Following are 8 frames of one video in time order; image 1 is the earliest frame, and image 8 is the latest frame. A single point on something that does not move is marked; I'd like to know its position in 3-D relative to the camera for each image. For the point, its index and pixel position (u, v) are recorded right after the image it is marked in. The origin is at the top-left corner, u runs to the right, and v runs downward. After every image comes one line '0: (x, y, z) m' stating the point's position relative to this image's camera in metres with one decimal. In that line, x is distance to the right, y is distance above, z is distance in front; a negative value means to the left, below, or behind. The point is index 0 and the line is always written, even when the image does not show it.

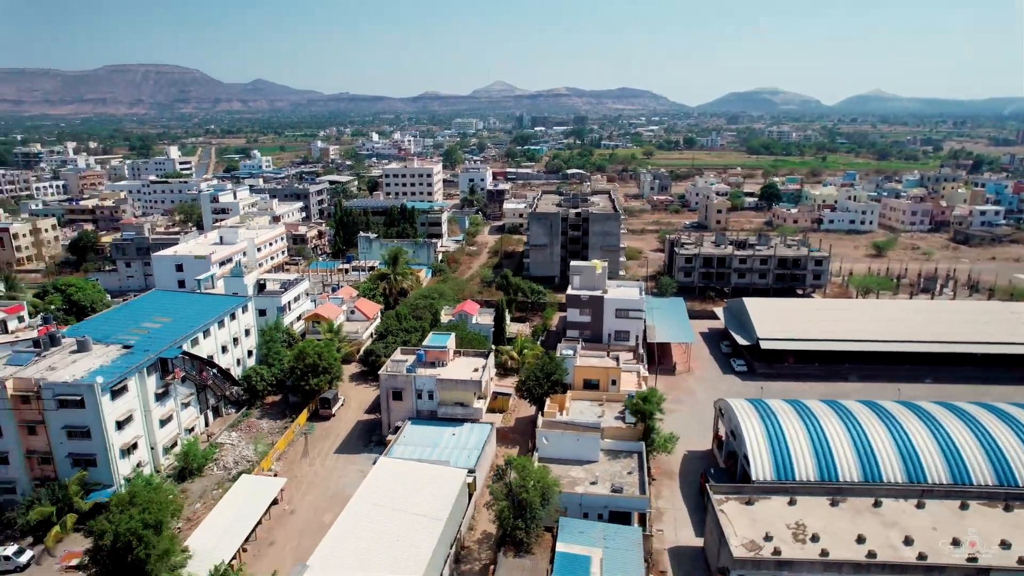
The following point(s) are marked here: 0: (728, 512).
0: (+6.2, -6.4, +19.5) m
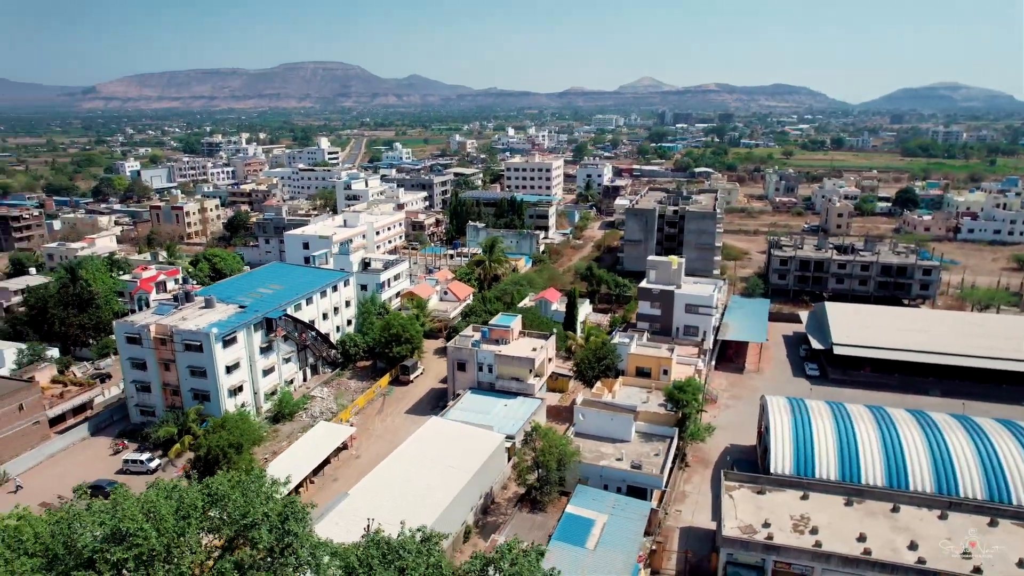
0: (+6.7, -6.3, +20.4) m
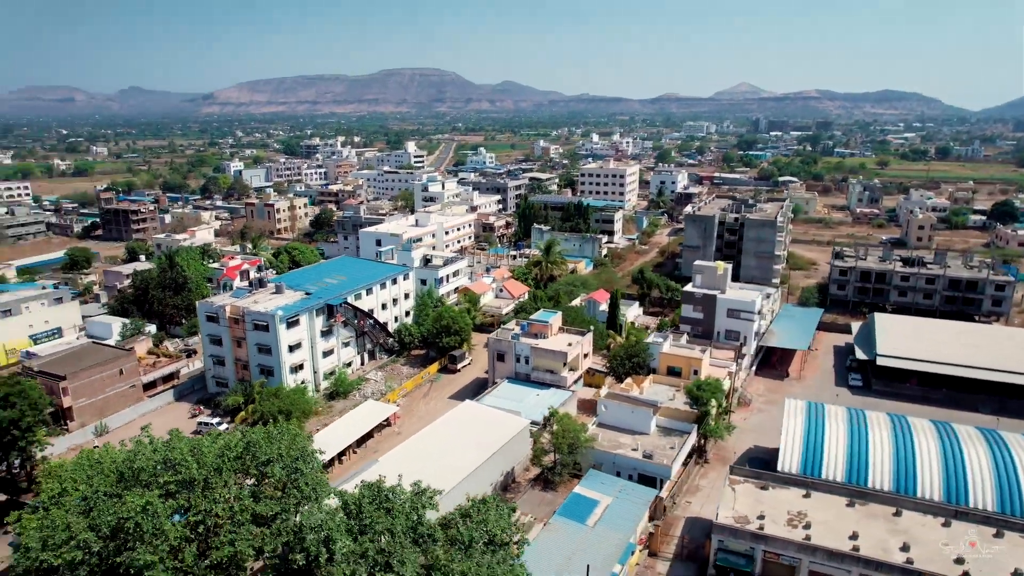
0: (+7.1, -6.3, +21.2) m
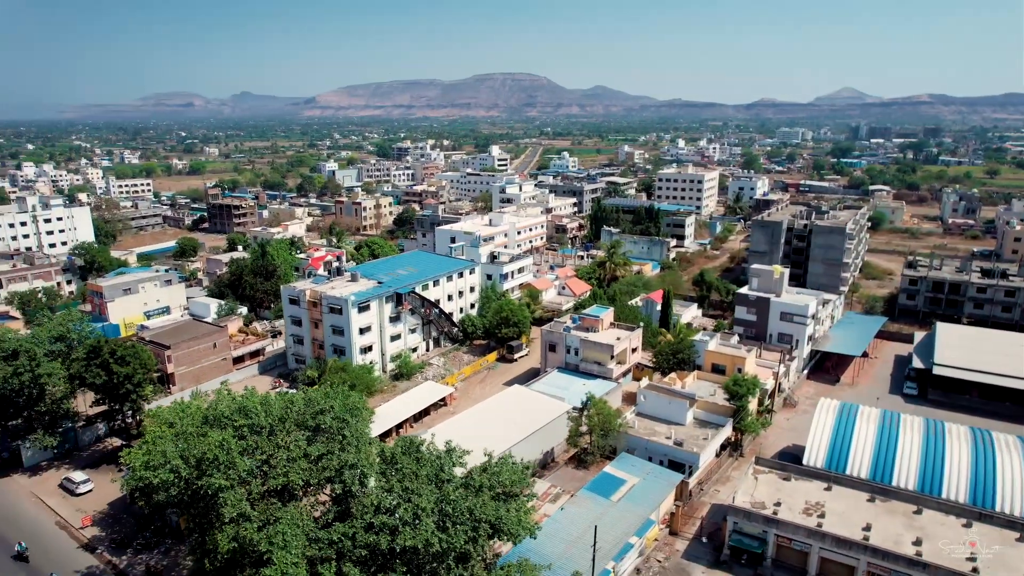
0: (+8.1, -6.3, +22.2) m
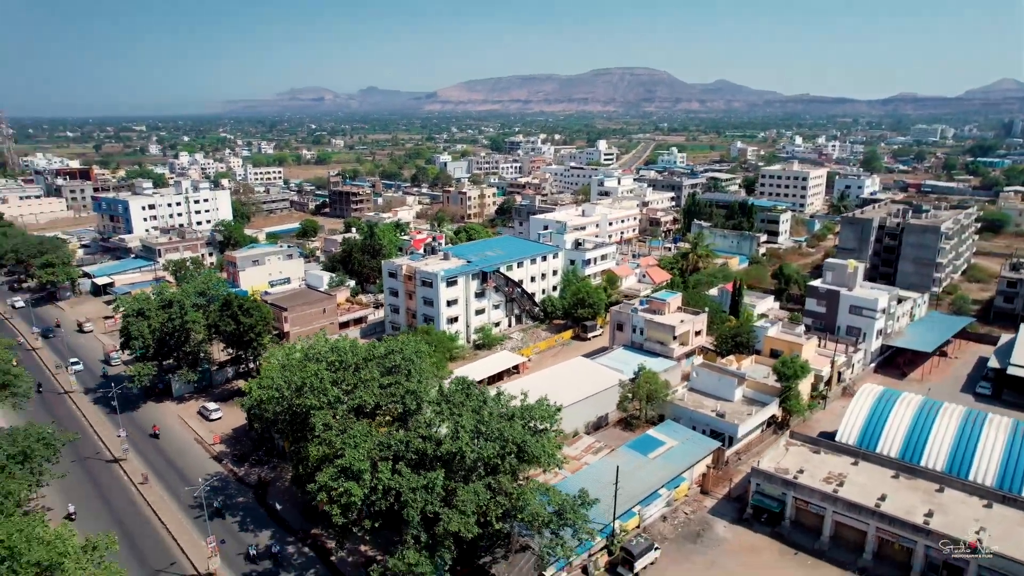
0: (+9.8, -5.7, +23.9) m
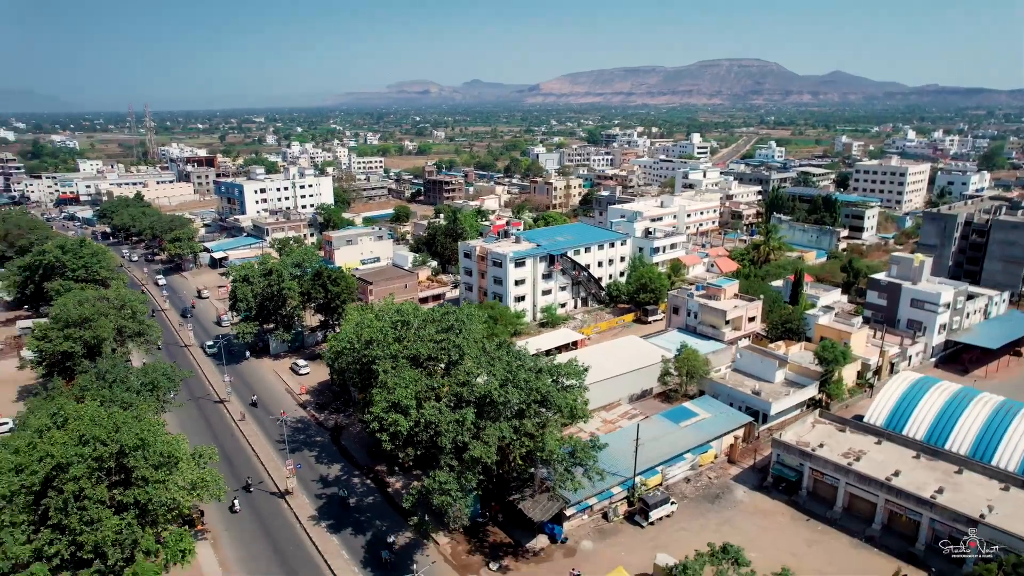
0: (+11.3, -5.2, +25.2) m
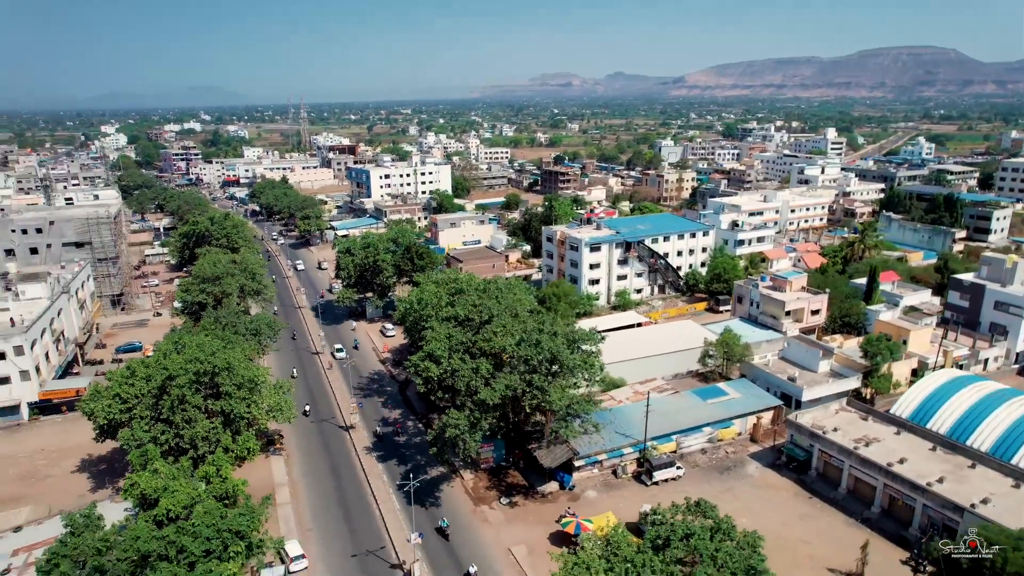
0: (+12.4, -4.8, +25.8) m
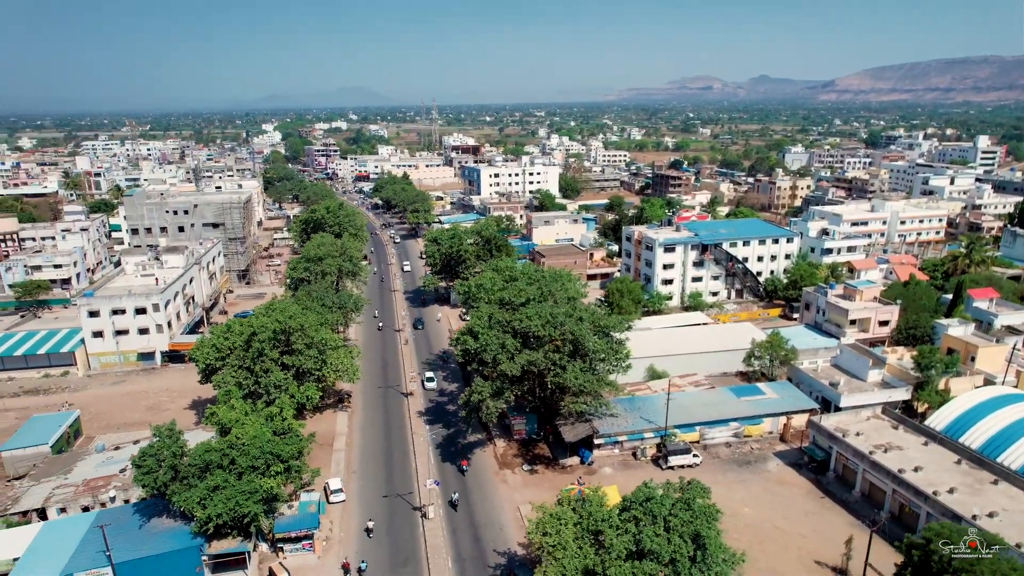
0: (+13.6, -5.0, +25.8) m
